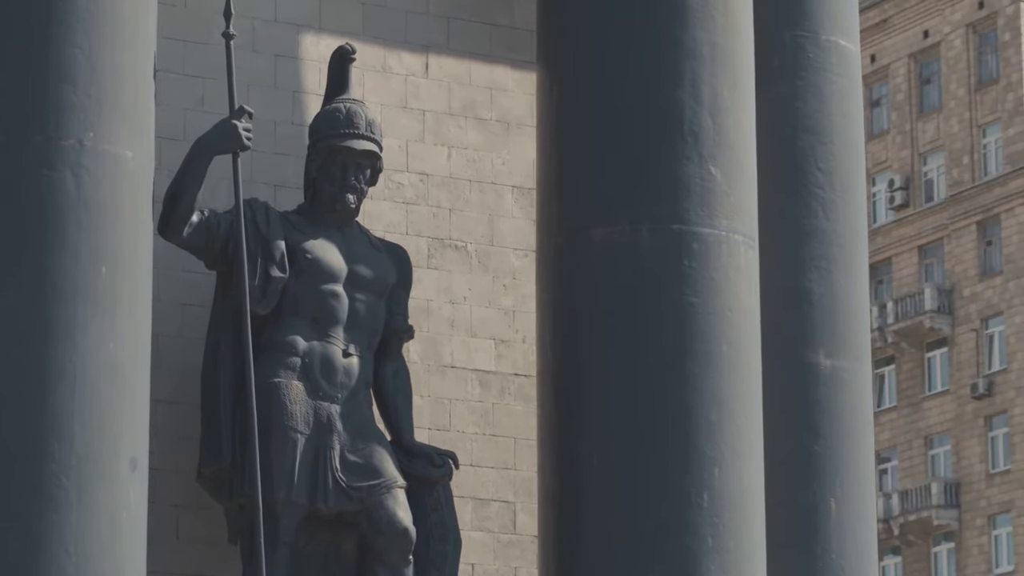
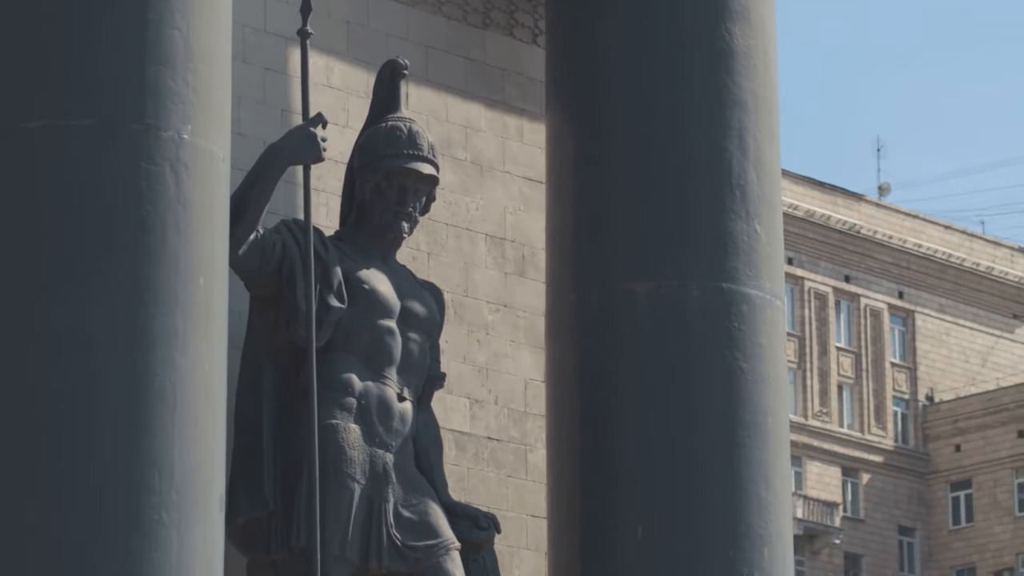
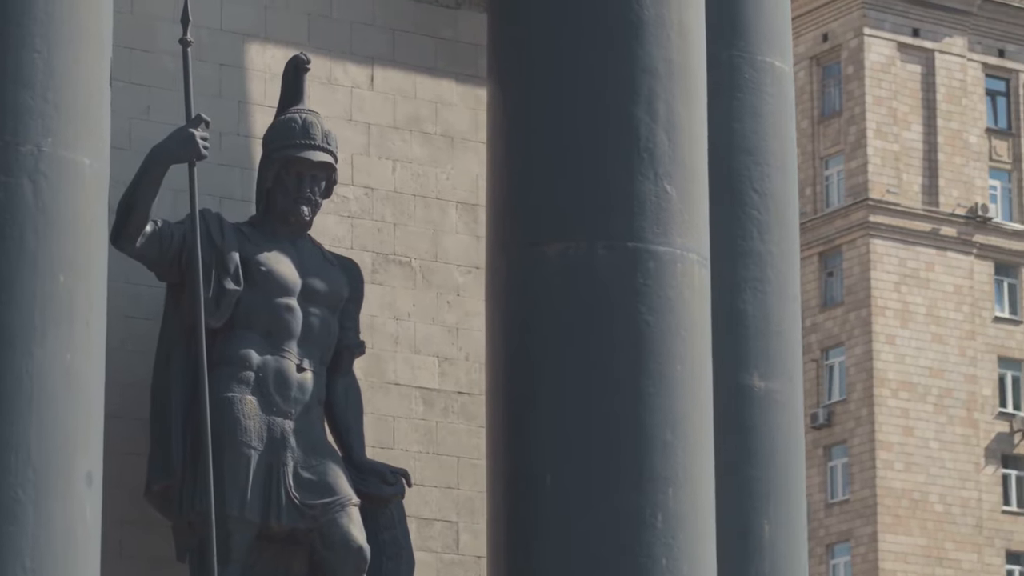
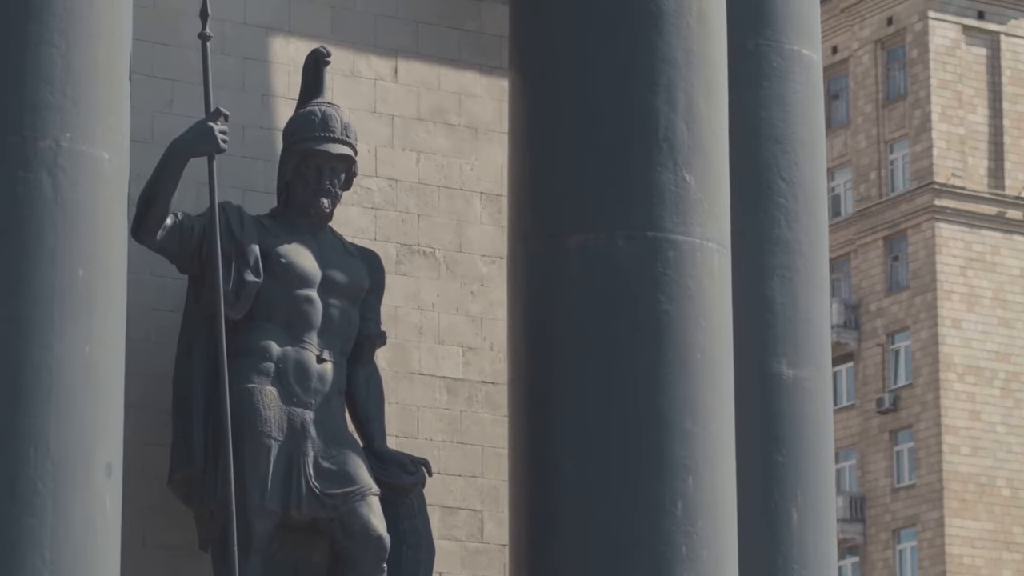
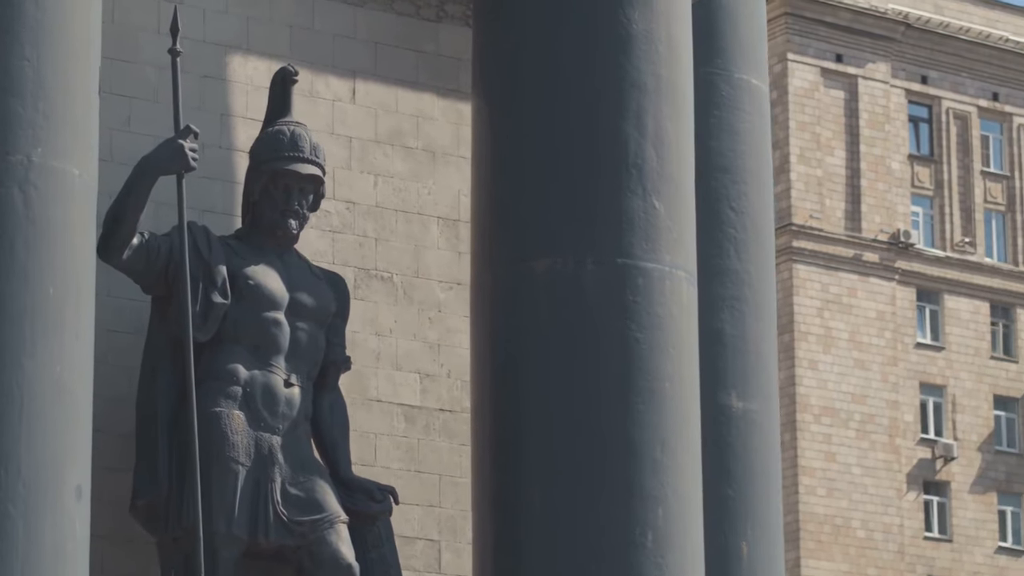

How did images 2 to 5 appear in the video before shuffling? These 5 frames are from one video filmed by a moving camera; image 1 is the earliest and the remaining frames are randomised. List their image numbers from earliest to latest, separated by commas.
4, 3, 5, 2
